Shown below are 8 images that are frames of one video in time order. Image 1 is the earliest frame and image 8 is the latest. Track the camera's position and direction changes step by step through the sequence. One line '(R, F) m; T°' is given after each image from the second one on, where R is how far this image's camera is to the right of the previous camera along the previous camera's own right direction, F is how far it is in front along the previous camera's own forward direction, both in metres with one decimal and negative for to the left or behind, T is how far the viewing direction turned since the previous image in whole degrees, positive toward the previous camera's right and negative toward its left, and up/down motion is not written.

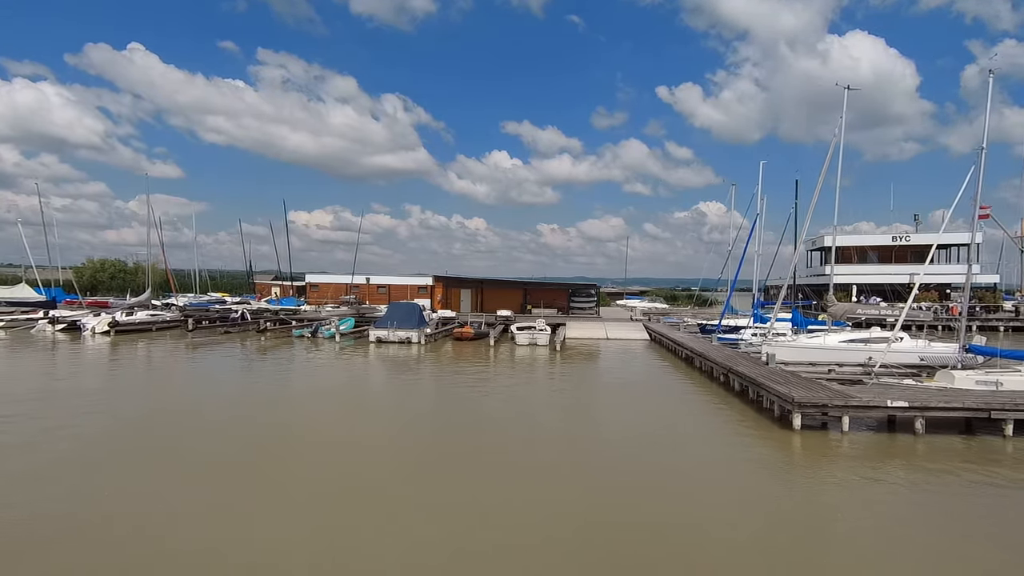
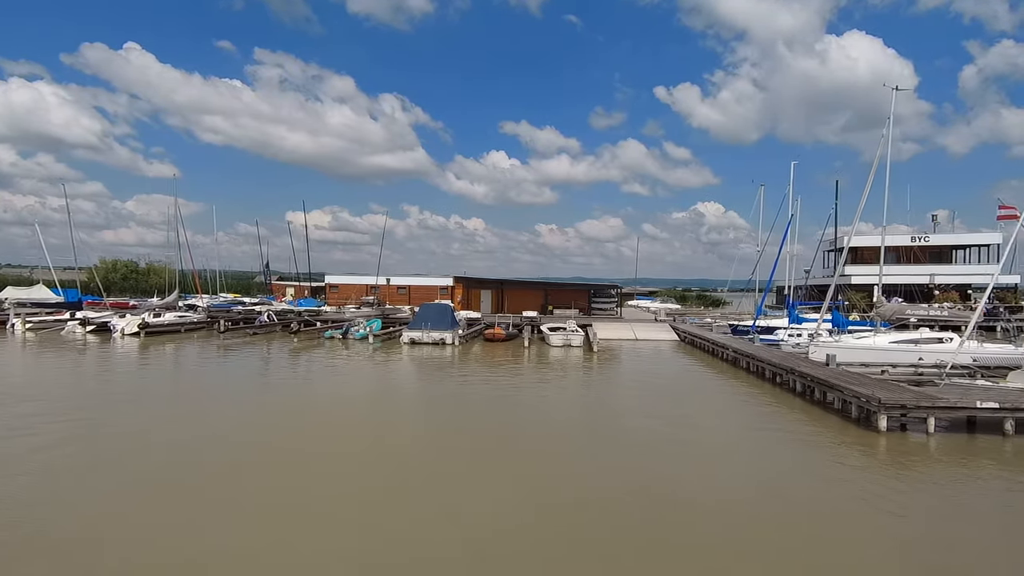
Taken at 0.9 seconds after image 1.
(-1.3, +0.1) m; 0°
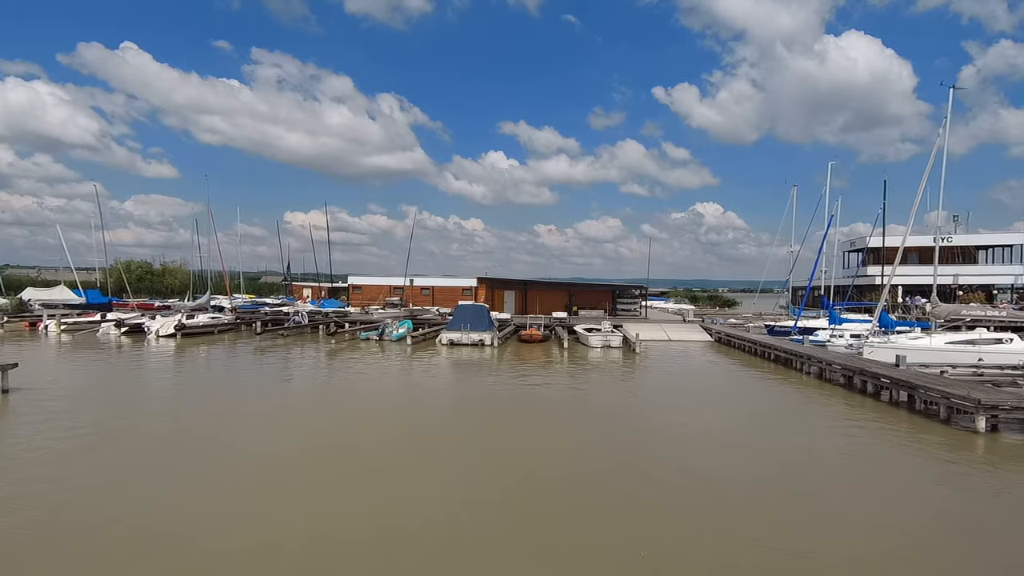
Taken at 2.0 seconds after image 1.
(-1.5, +0.1) m; 0°
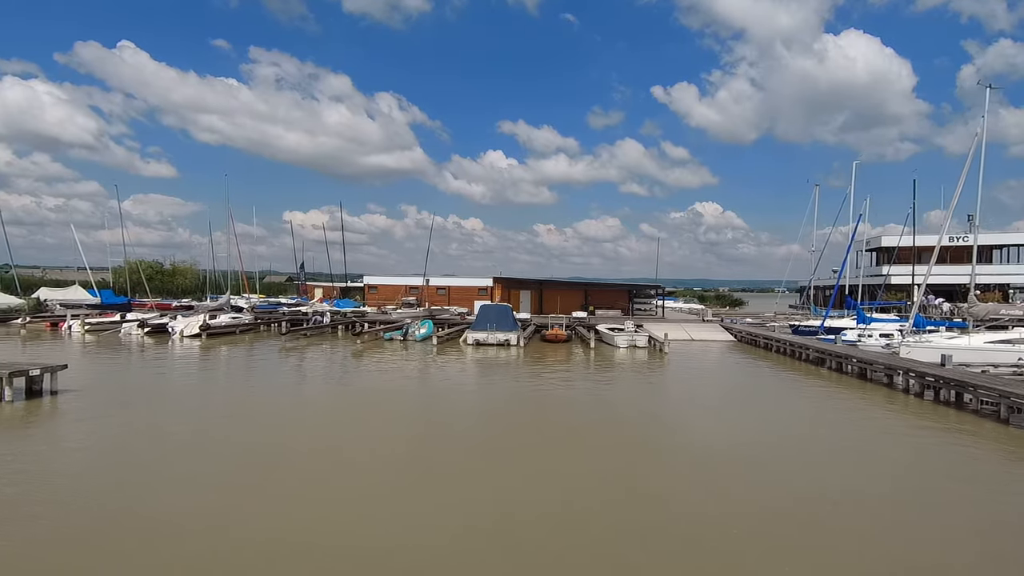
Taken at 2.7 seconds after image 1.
(-1.0, +0.1) m; 0°
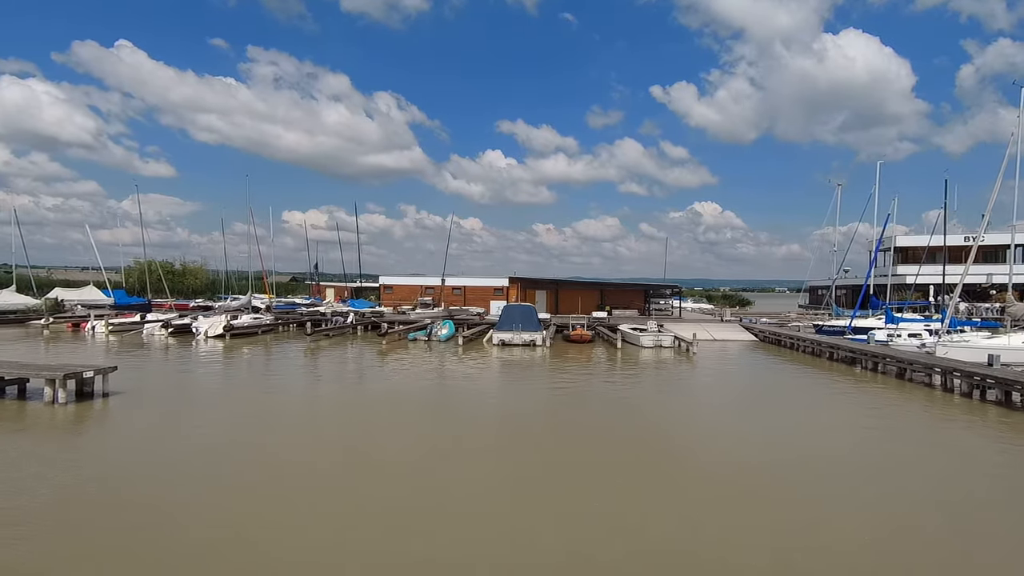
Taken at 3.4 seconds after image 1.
(-1.0, +0.1) m; 0°
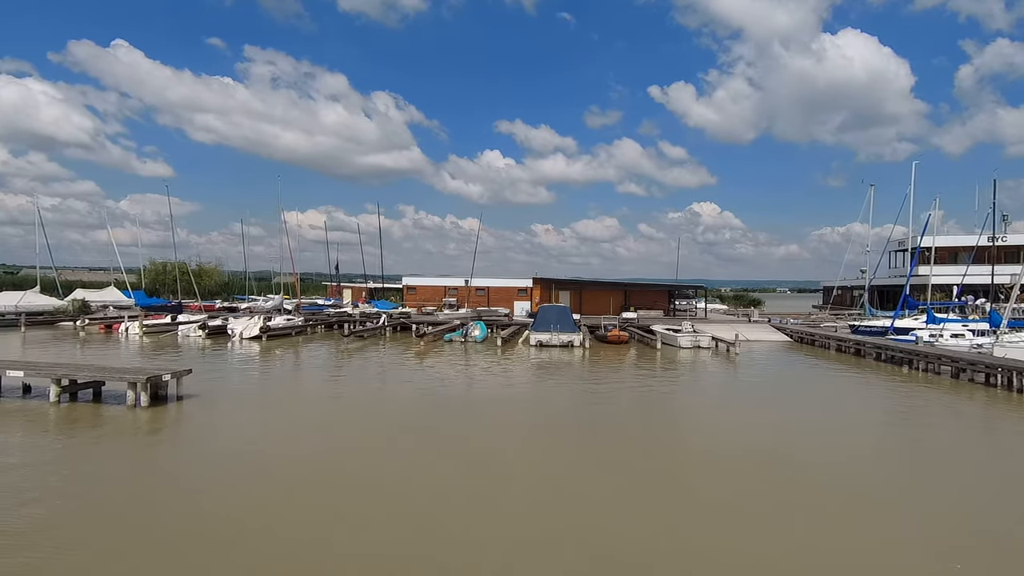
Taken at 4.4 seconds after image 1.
(-1.5, +0.1) m; 0°
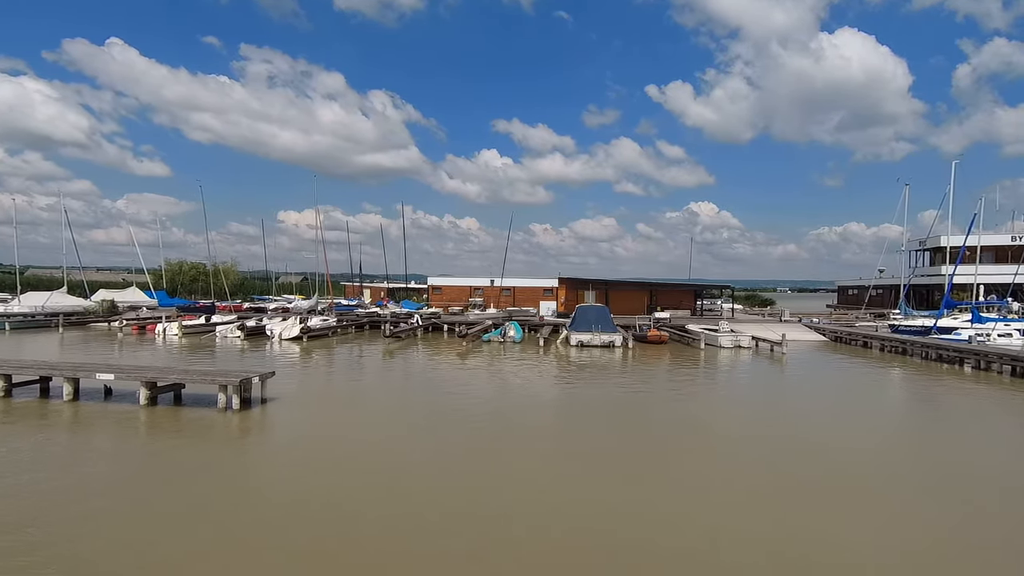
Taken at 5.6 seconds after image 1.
(-1.6, +0.1) m; 0°
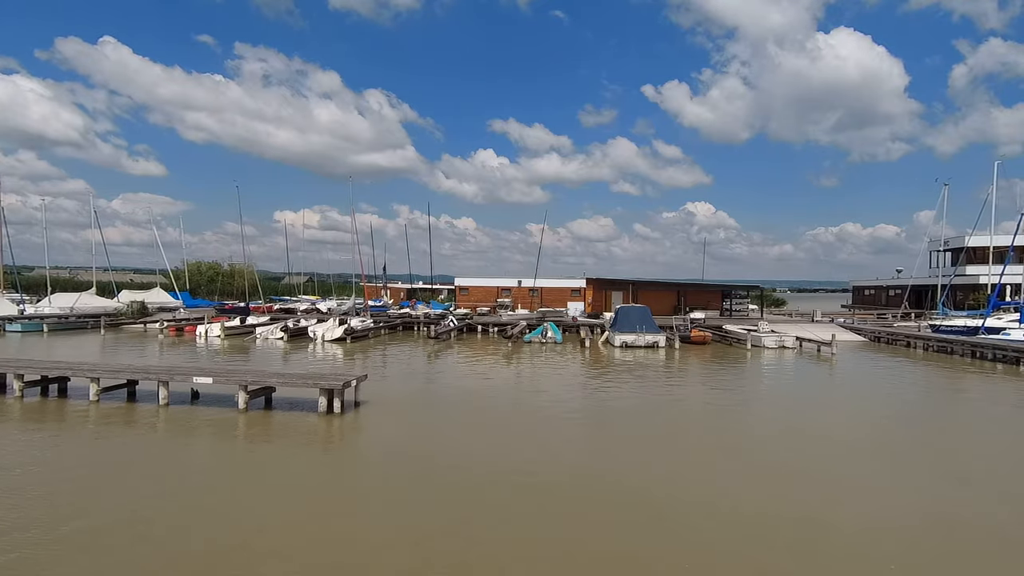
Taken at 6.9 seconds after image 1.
(-1.8, +0.2) m; +1°
